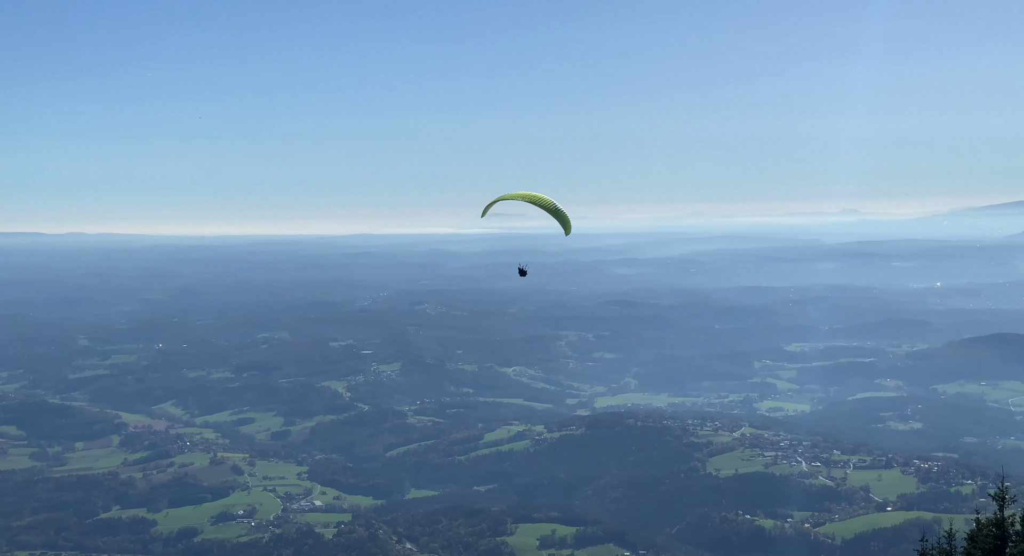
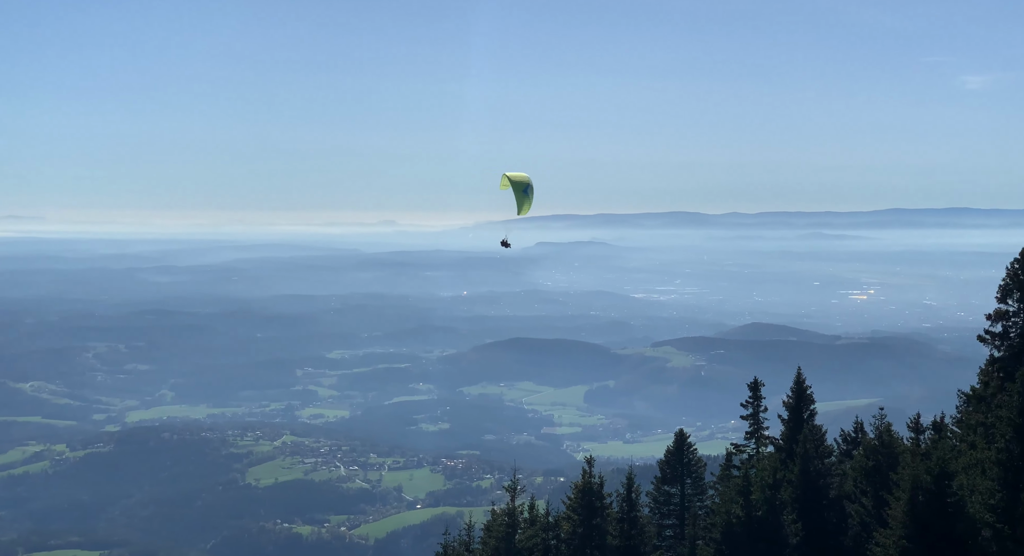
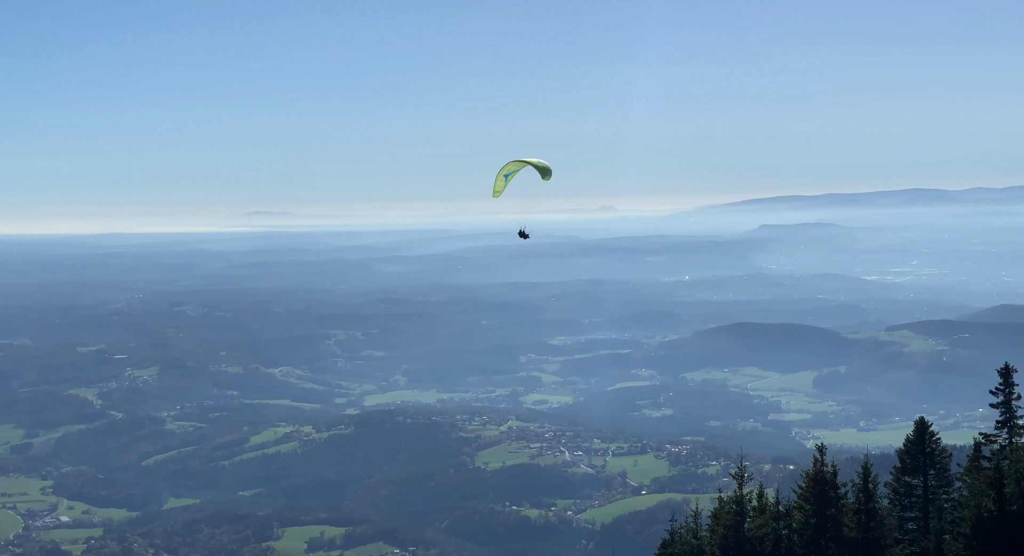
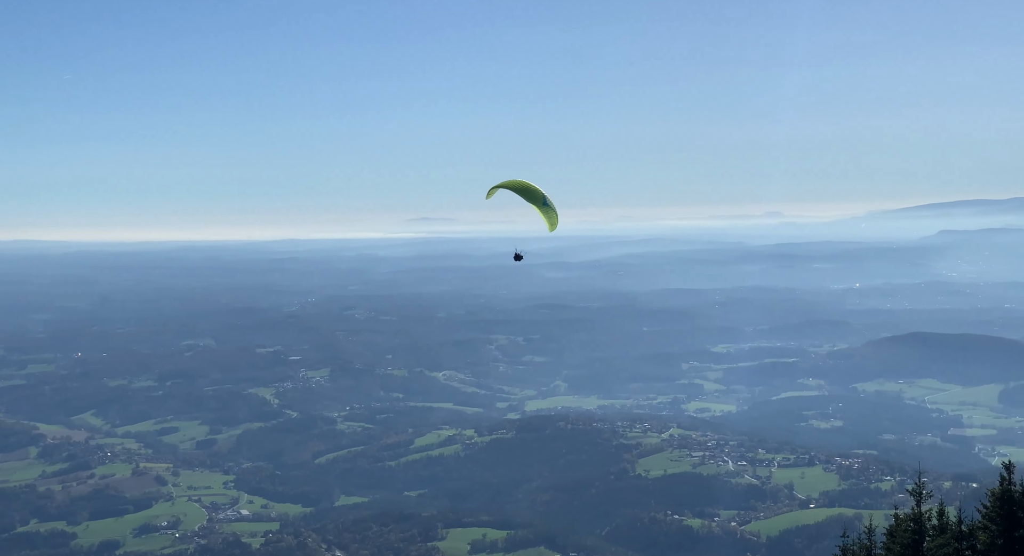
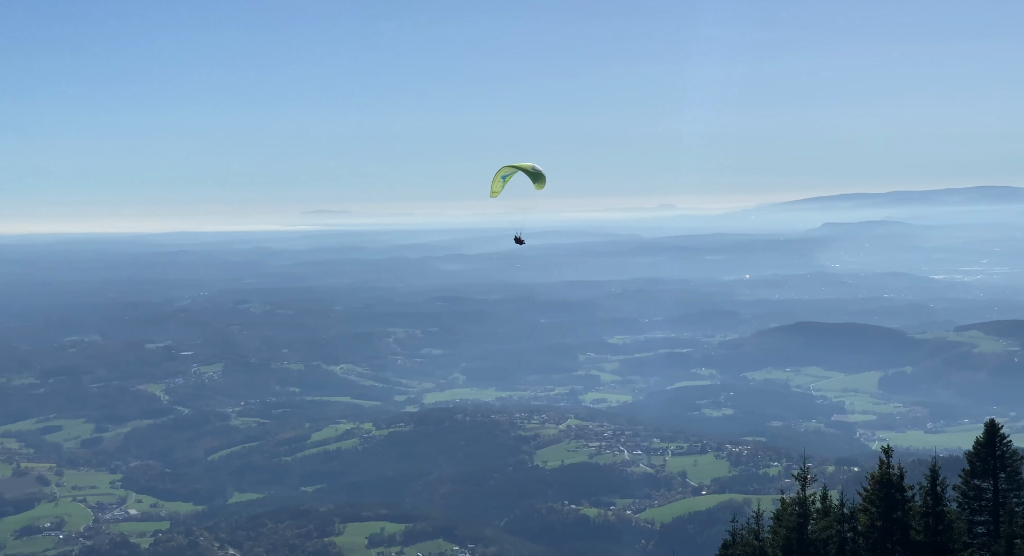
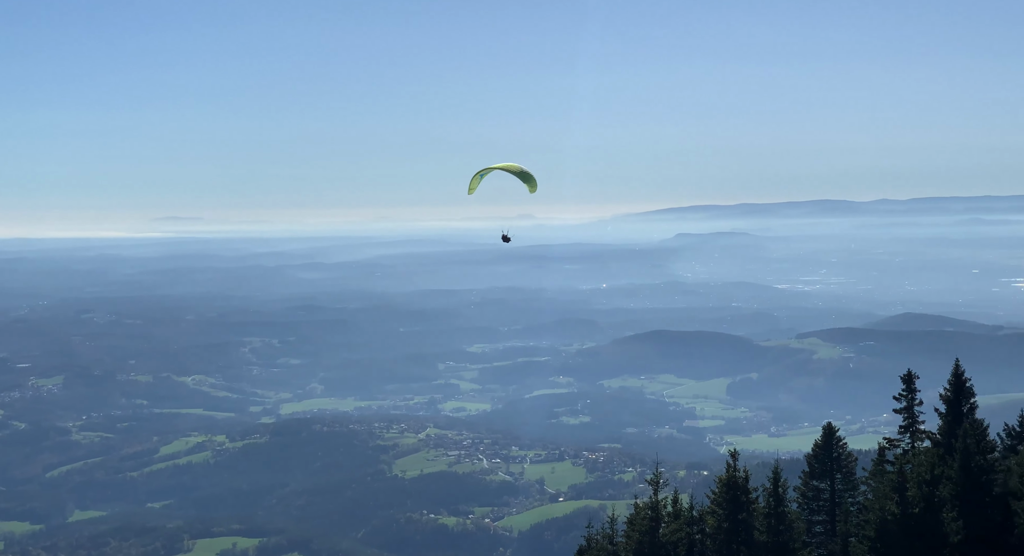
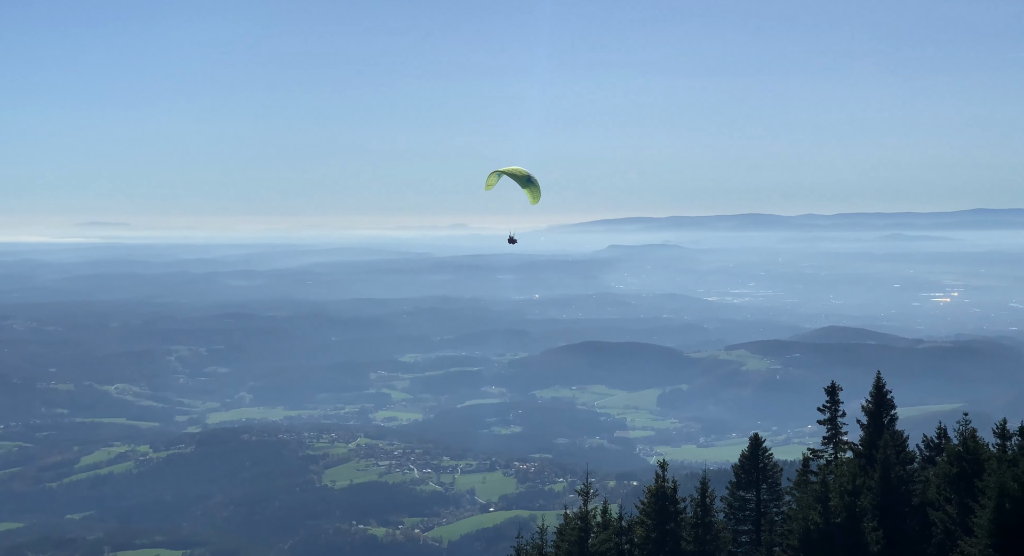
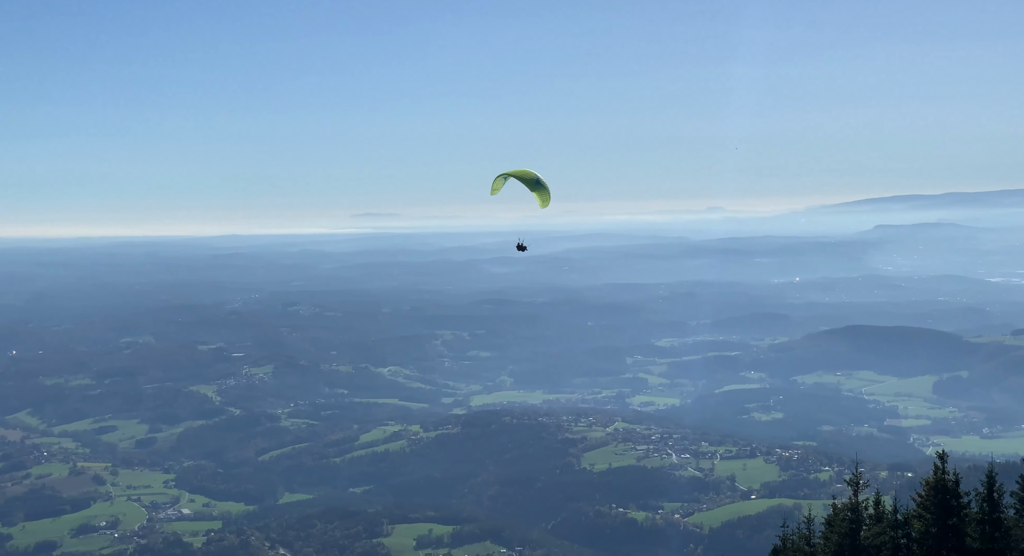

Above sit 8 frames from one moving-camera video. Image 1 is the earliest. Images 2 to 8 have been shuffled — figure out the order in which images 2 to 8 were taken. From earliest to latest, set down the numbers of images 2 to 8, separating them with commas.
4, 8, 5, 3, 6, 7, 2
